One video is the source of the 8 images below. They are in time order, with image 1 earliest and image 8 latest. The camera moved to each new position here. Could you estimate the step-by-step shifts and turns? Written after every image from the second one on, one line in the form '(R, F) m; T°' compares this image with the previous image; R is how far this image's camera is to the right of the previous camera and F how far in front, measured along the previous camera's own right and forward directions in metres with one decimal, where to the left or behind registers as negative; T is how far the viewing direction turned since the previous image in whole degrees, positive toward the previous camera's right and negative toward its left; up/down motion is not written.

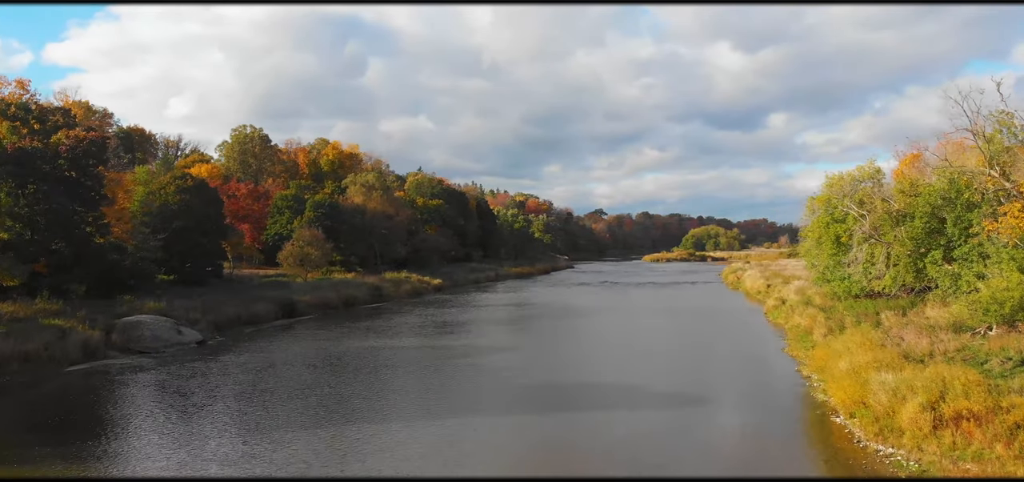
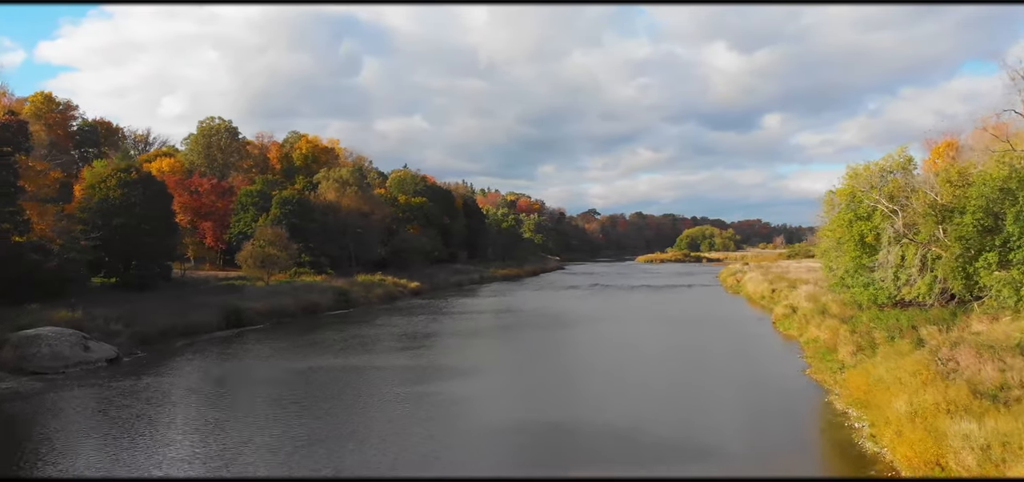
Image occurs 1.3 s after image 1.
(+1.0, +4.0) m; +1°
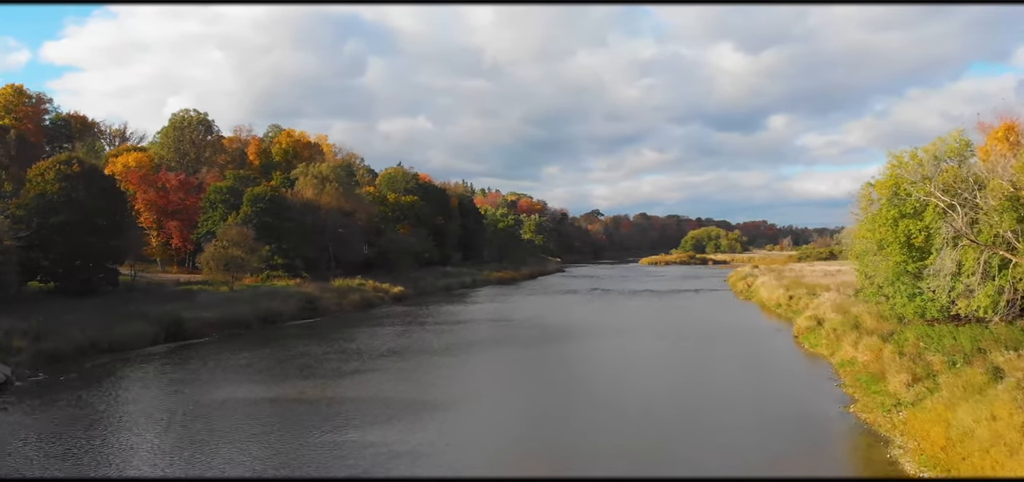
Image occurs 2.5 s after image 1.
(+1.0, +4.0) m; 0°
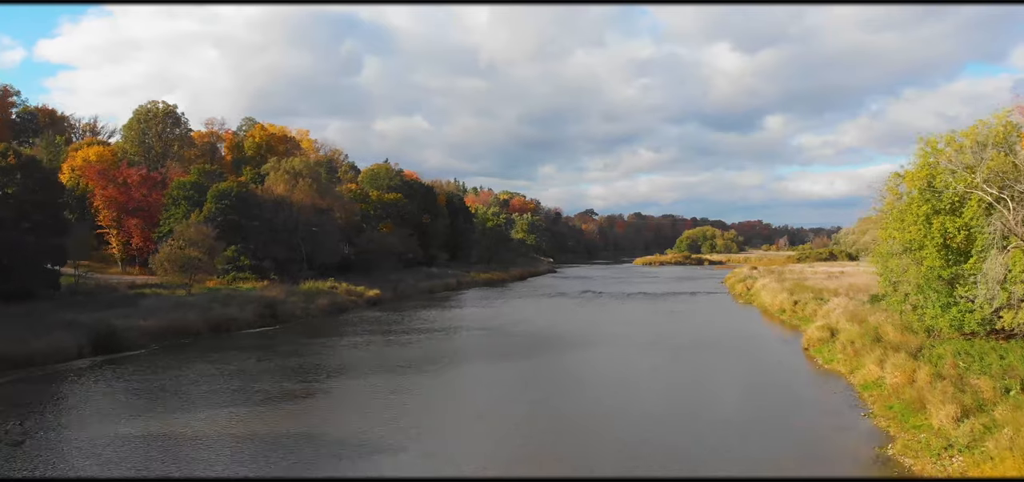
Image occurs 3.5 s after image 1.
(+0.9, +3.0) m; 0°
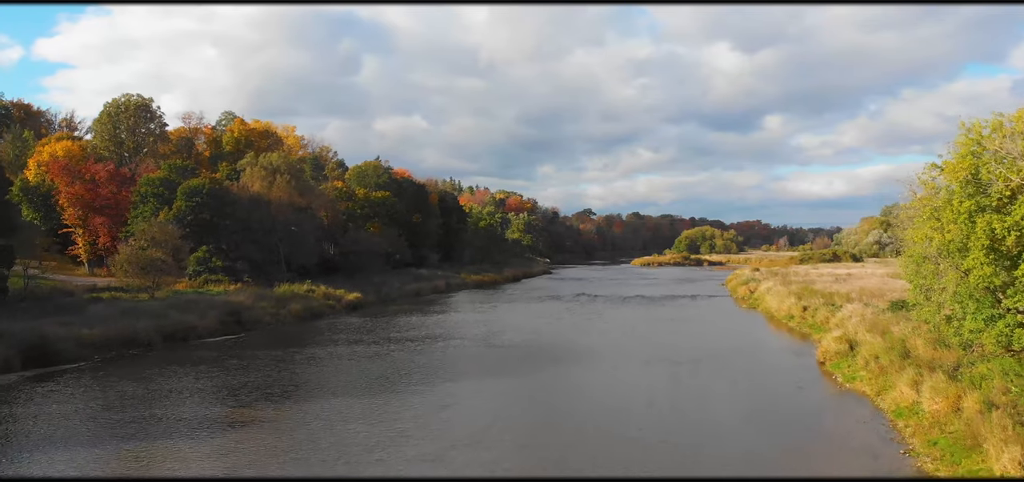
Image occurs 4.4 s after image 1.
(+0.6, +2.5) m; 0°
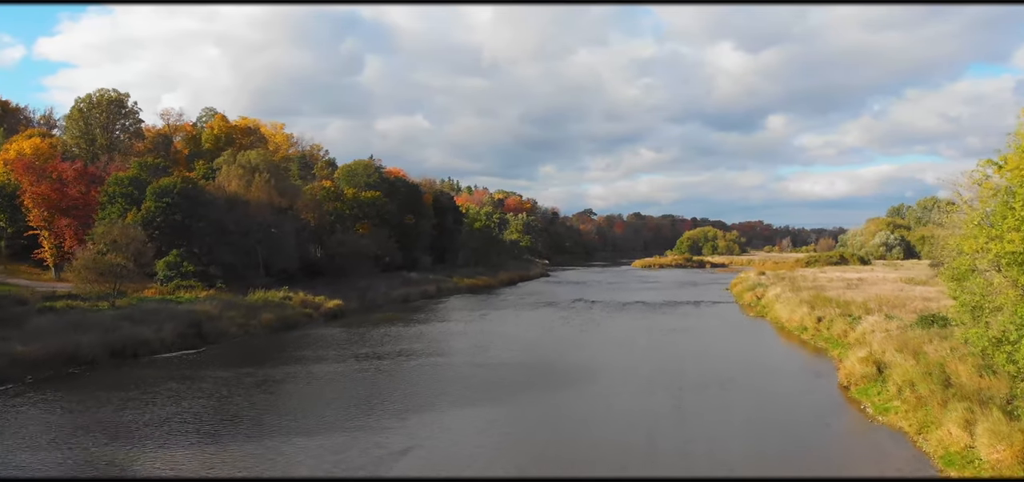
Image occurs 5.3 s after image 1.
(+0.7, +2.5) m; 0°
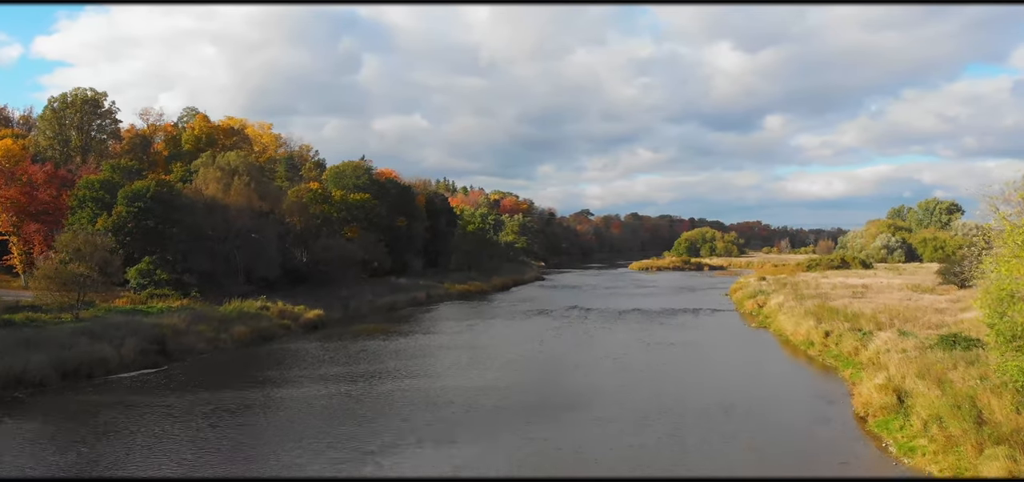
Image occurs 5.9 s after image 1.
(+0.5, +1.7) m; 0°
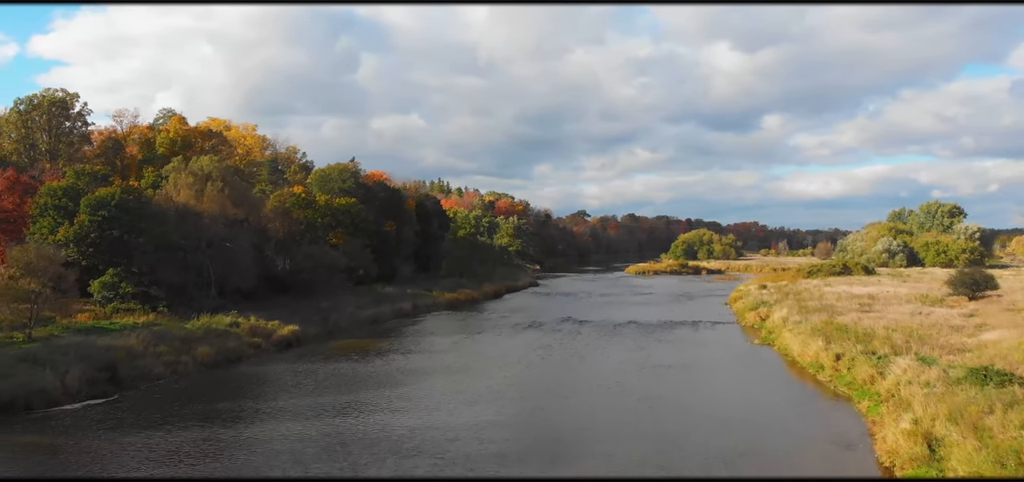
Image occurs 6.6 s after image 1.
(+0.6, +2.1) m; 0°
